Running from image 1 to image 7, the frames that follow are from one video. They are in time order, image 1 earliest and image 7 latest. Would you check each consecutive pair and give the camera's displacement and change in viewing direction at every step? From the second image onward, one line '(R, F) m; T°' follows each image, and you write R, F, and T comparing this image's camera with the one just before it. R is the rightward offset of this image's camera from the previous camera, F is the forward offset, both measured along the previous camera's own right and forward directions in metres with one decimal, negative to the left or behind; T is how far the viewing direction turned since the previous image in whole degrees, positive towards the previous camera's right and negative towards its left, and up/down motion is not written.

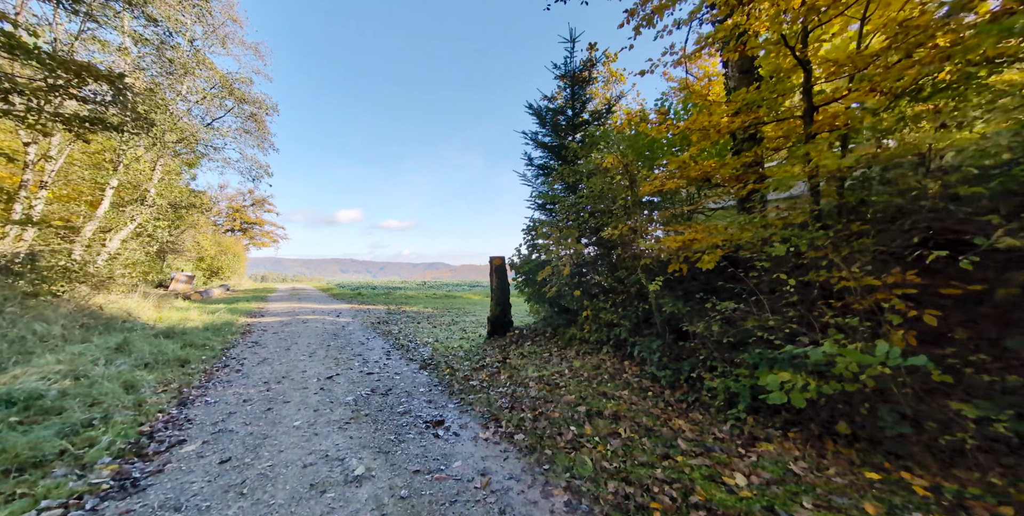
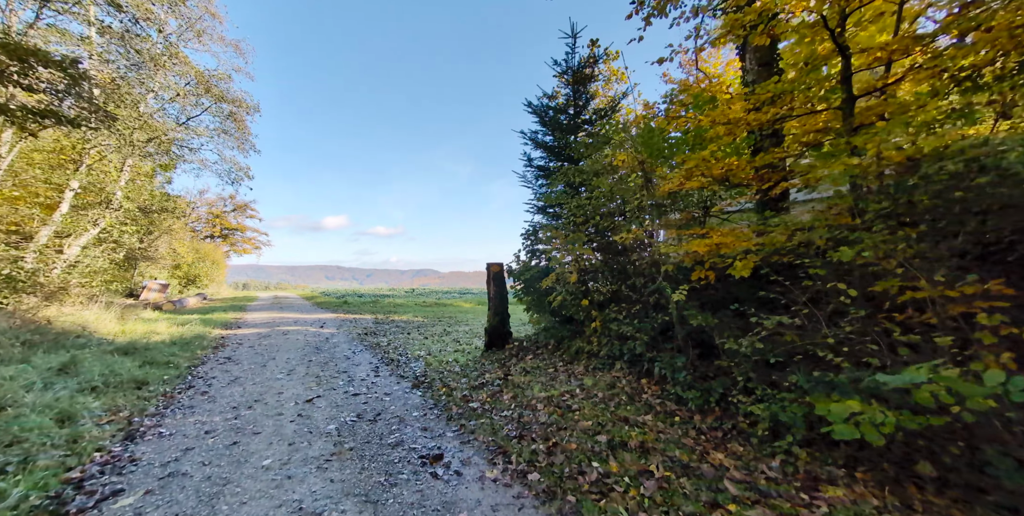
(-0.2, +0.5) m; +2°
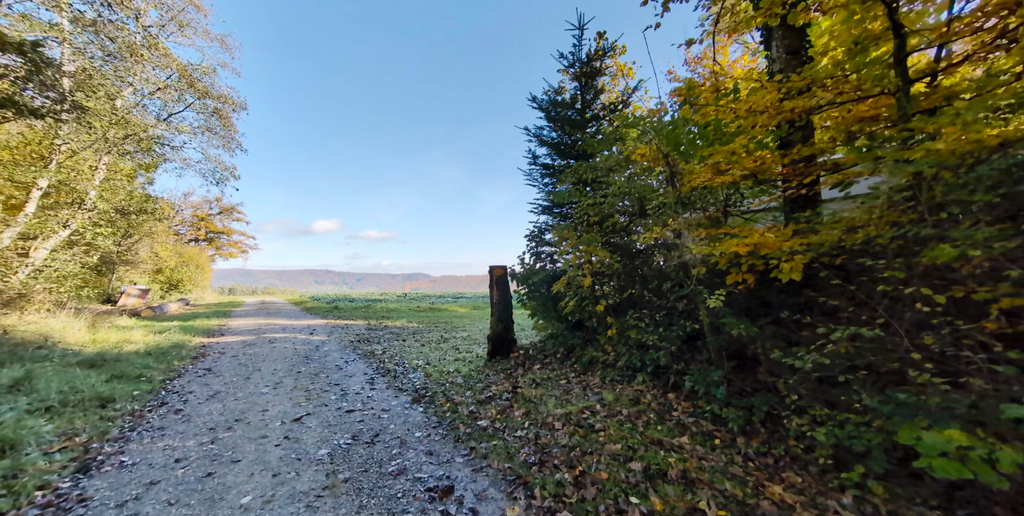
(-0.3, +0.4) m; +1°
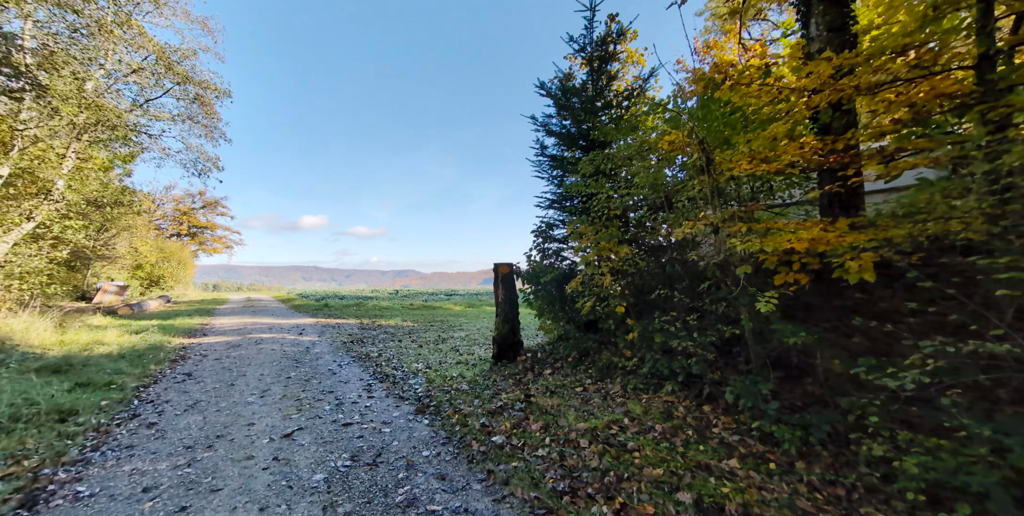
(-0.3, +0.4) m; +1°
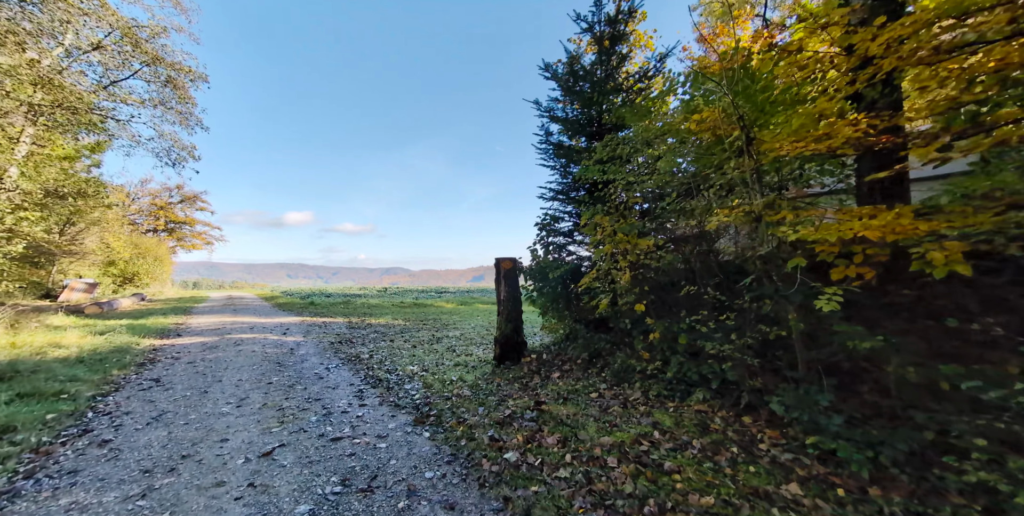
(-0.3, +0.5) m; +2°
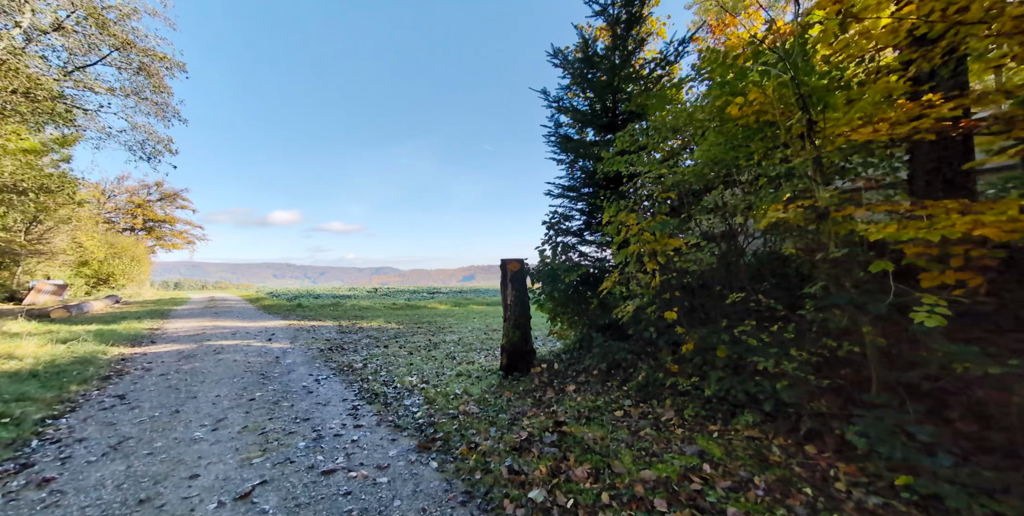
(-0.3, +0.5) m; +2°
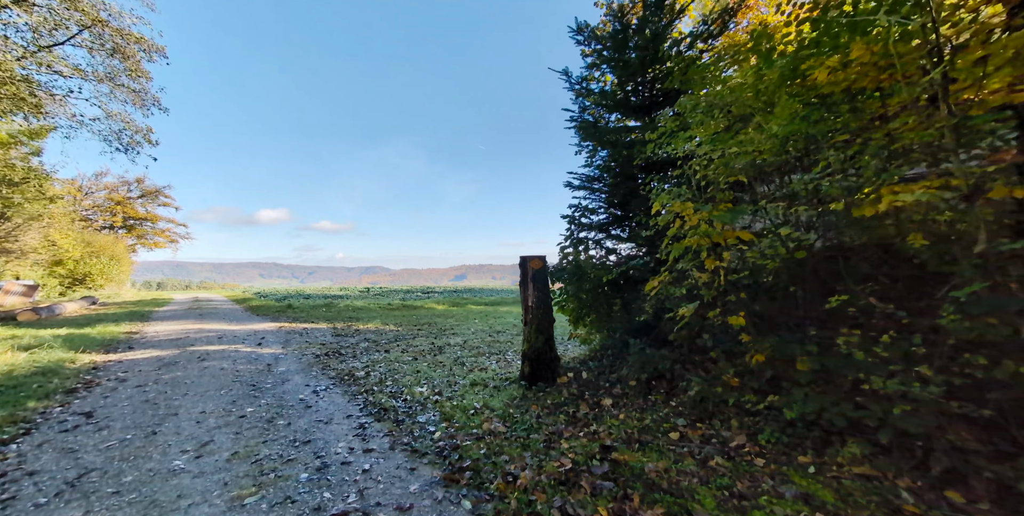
(-0.5, +0.6) m; +1°
